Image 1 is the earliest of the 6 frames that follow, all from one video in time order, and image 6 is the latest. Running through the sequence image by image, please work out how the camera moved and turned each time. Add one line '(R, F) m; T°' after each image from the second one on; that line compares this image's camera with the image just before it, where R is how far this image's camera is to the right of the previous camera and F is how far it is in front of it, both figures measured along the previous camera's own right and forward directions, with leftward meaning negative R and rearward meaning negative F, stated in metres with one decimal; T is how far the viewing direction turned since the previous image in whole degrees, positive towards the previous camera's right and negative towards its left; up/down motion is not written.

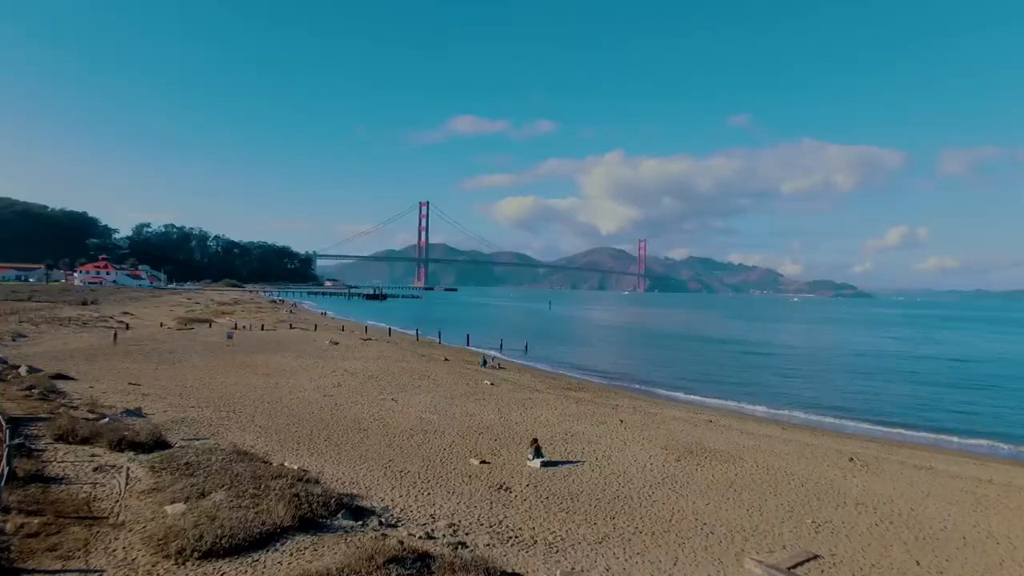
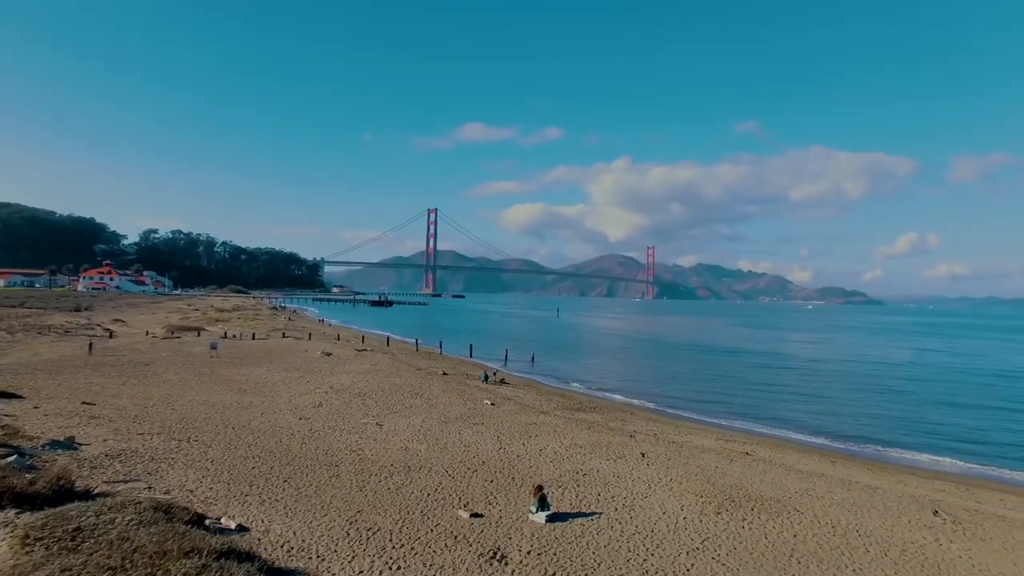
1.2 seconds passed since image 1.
(+0.1, +2.5) m; -1°
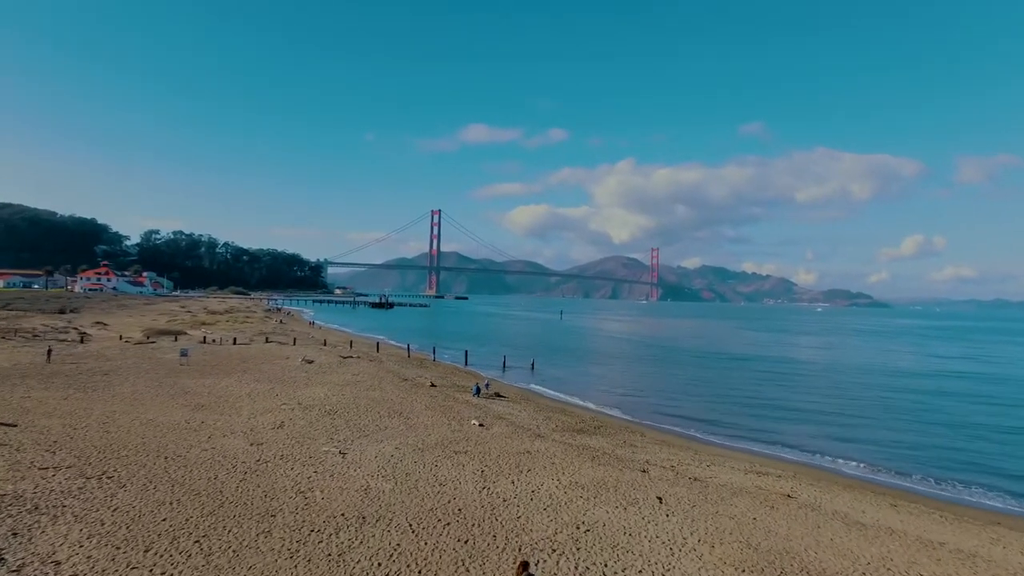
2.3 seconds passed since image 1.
(+0.3, +2.7) m; 0°
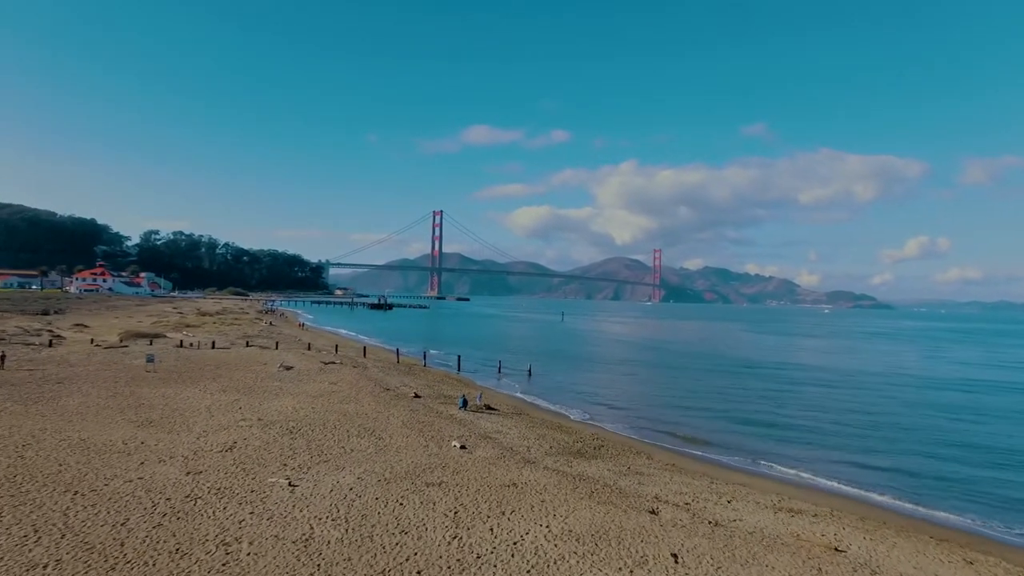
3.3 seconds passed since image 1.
(+0.3, +2.3) m; 0°
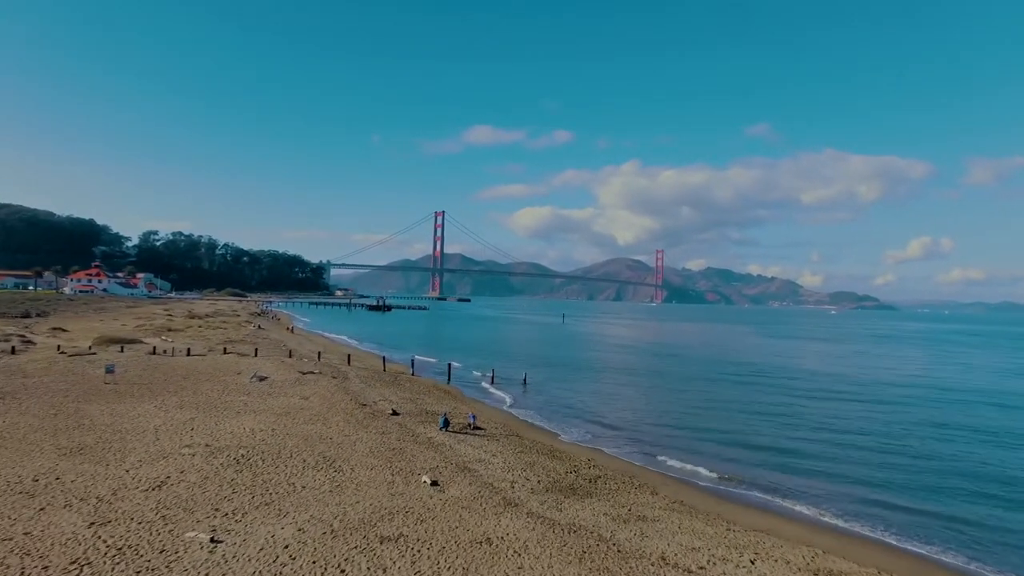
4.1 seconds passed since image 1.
(+0.4, +2.3) m; 0°
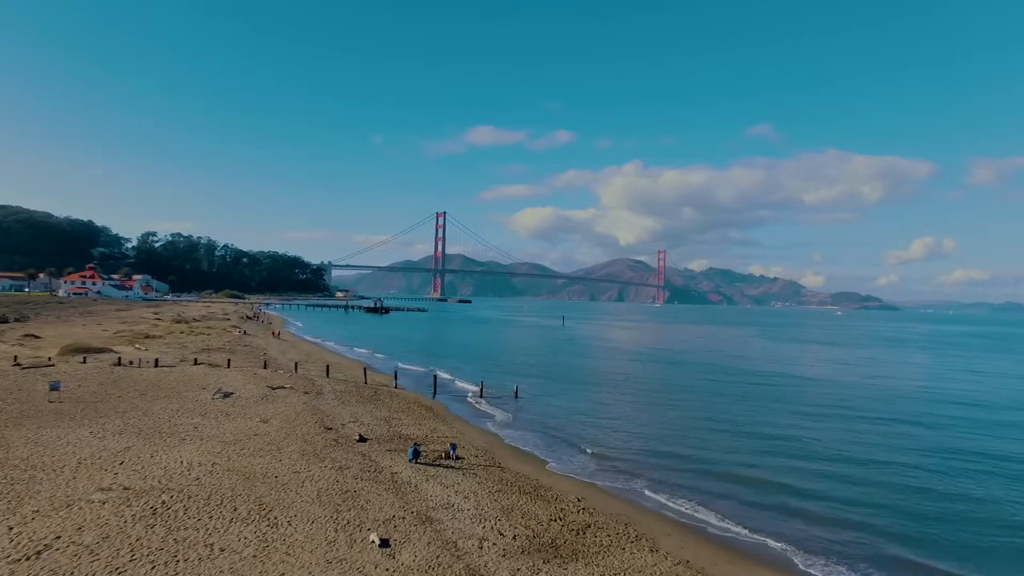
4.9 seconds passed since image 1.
(+0.5, +2.4) m; 0°
